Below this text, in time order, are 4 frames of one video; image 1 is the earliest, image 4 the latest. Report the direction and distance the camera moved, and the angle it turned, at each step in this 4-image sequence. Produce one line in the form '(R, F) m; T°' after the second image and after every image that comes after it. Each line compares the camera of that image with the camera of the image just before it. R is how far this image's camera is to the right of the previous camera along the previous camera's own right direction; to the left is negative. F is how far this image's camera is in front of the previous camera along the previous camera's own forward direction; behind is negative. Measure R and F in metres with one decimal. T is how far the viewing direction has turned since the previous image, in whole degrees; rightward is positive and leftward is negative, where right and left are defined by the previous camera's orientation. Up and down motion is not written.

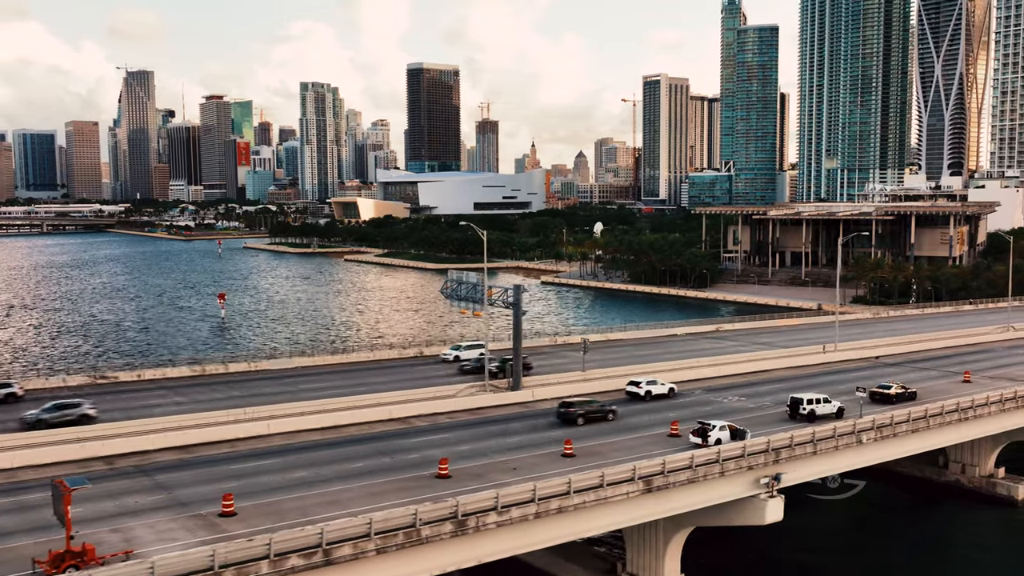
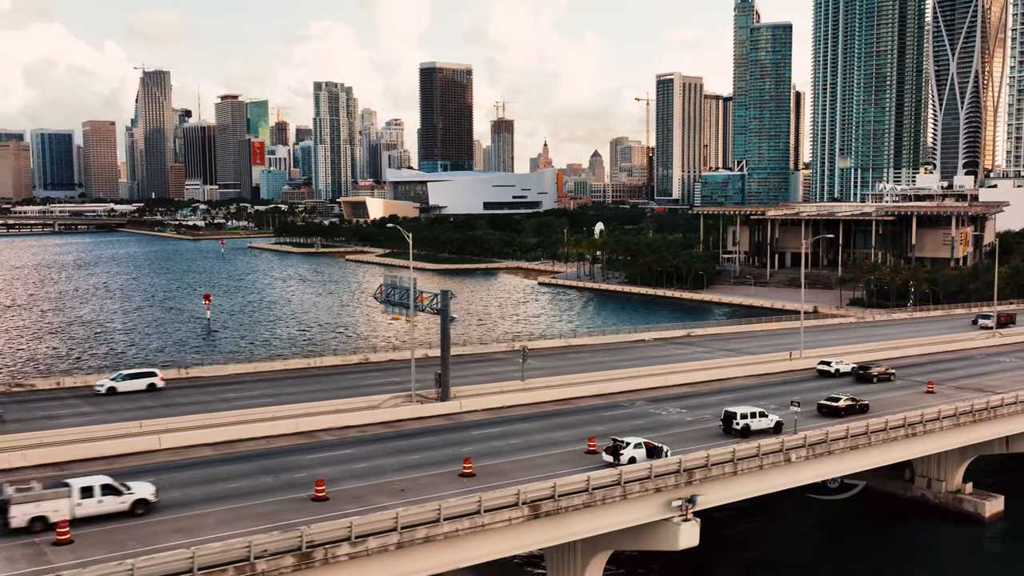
(+3.7, +2.0) m; -1°
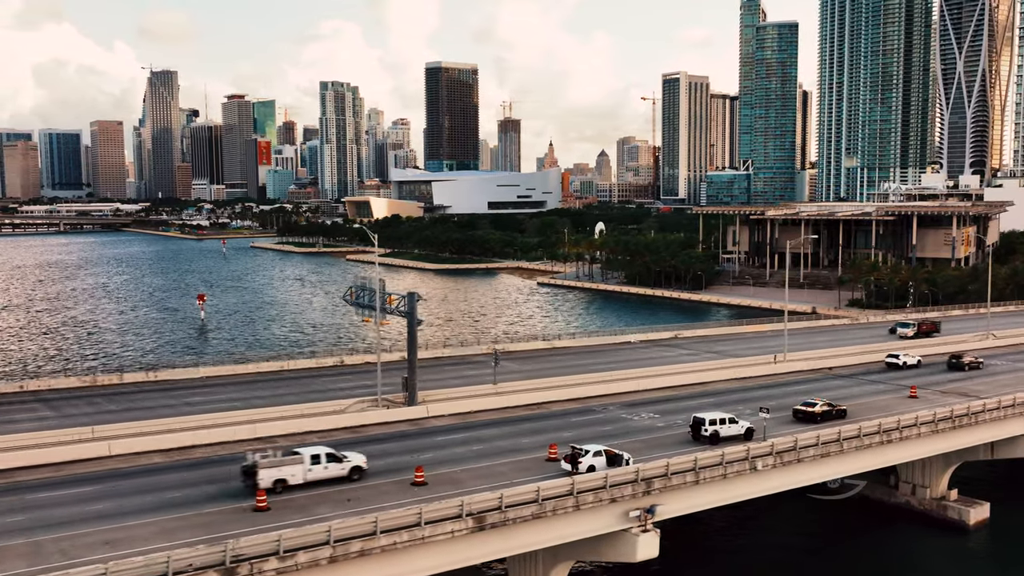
(+1.6, +0.8) m; 0°
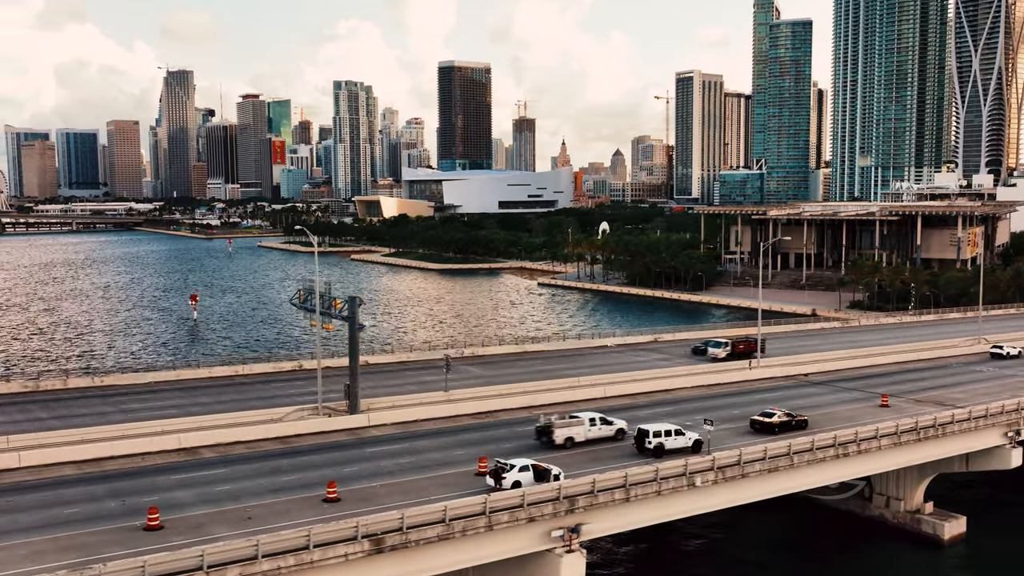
(+2.8, +1.5) m; -1°
